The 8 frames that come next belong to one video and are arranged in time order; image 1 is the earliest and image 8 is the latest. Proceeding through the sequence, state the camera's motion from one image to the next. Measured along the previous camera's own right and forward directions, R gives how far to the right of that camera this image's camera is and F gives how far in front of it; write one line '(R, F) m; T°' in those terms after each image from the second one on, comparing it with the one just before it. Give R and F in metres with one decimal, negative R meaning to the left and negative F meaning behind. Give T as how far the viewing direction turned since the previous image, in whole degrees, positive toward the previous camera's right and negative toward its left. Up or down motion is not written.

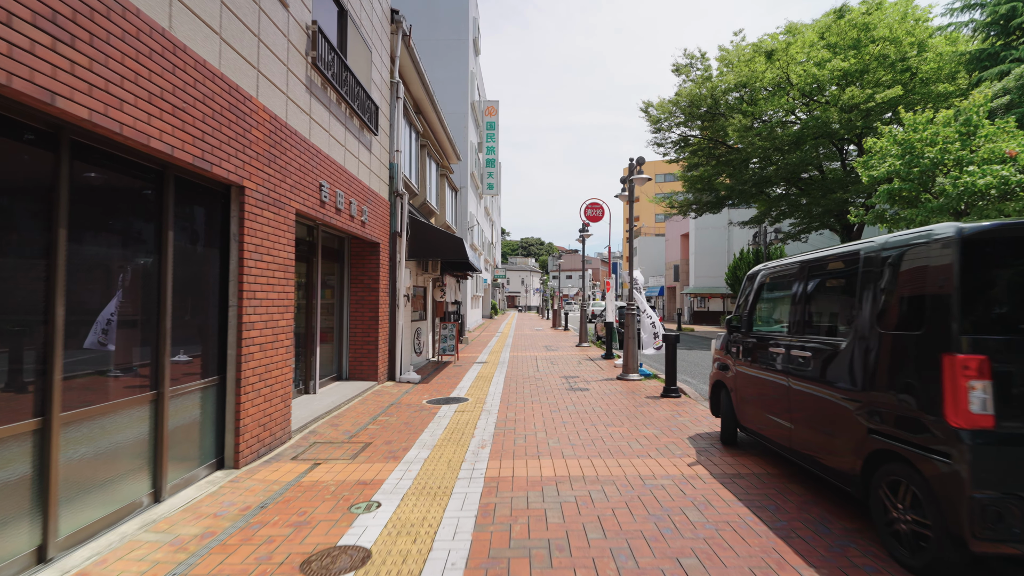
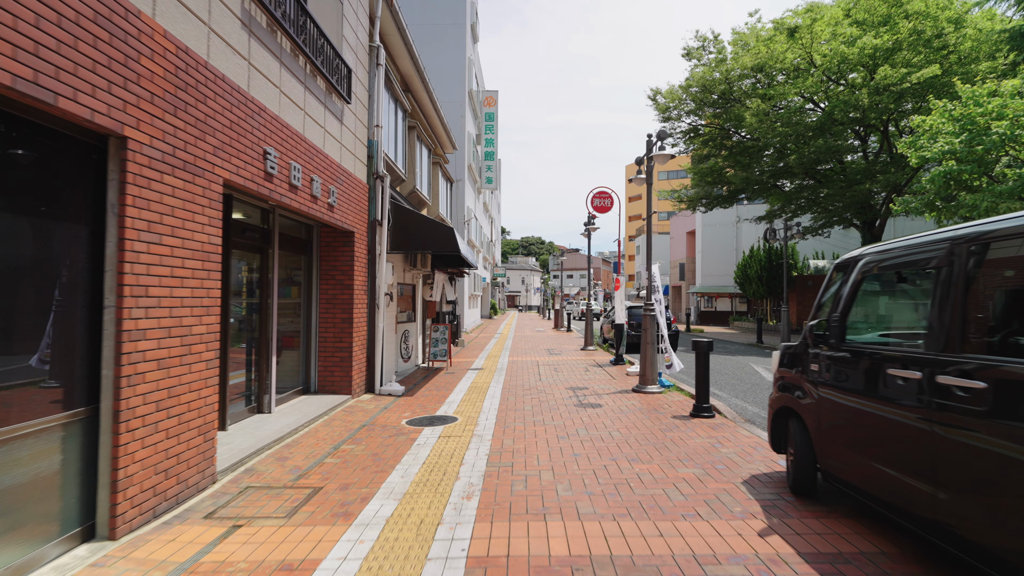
(0.0, +1.5) m; 0°
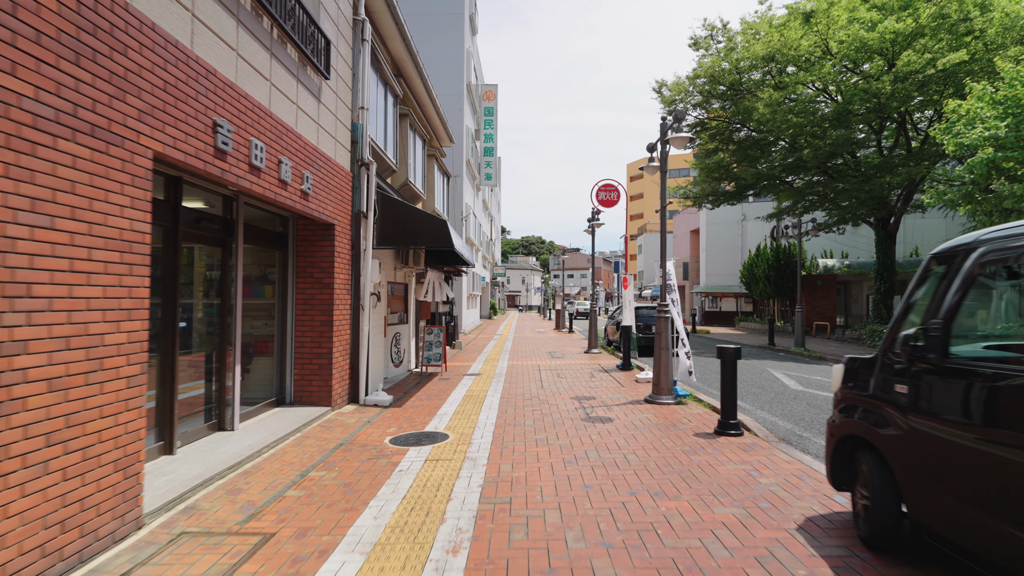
(0.0, +0.9) m; 0°
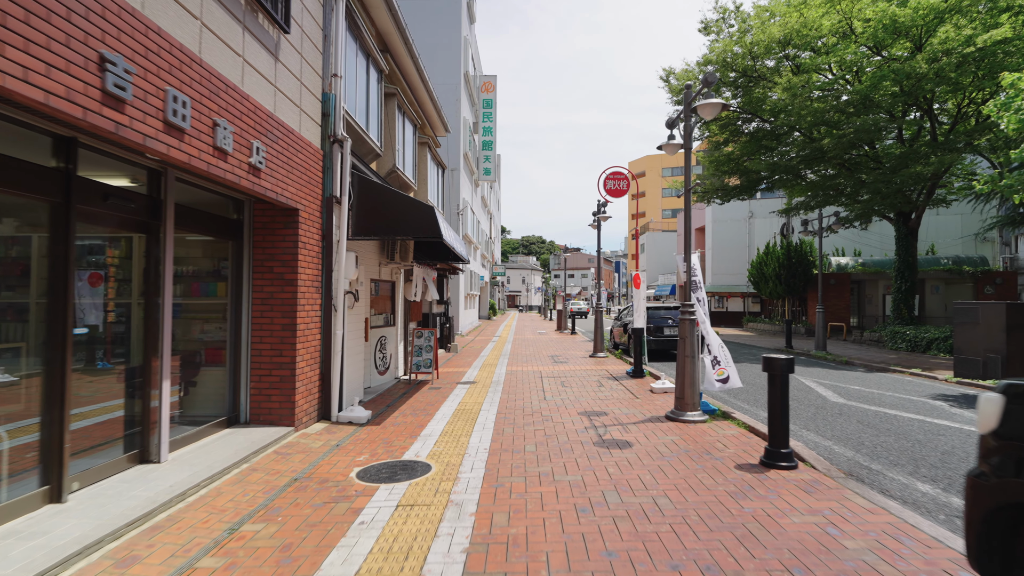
(0.0, +1.2) m; 0°
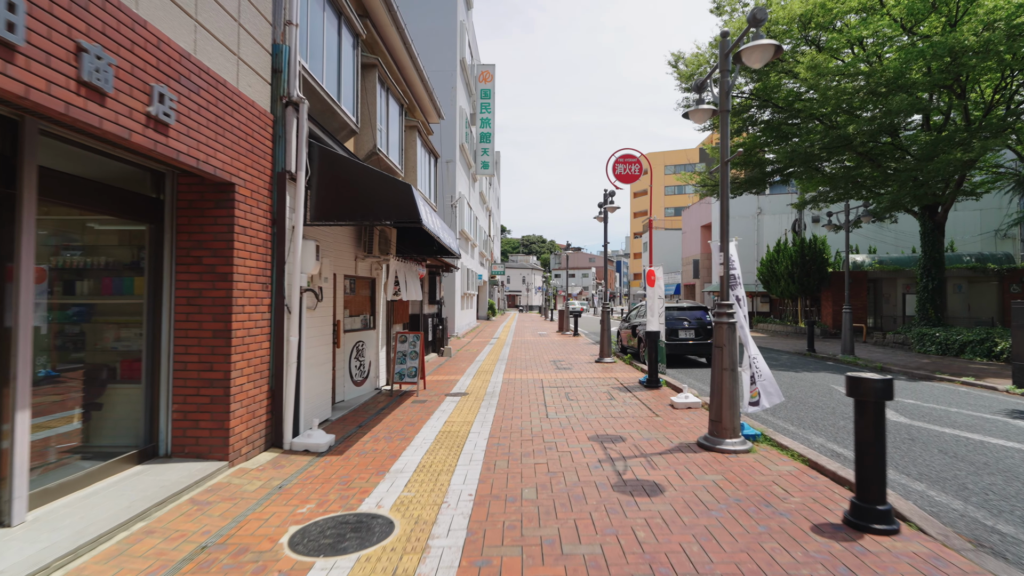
(+0.1, +1.4) m; 0°
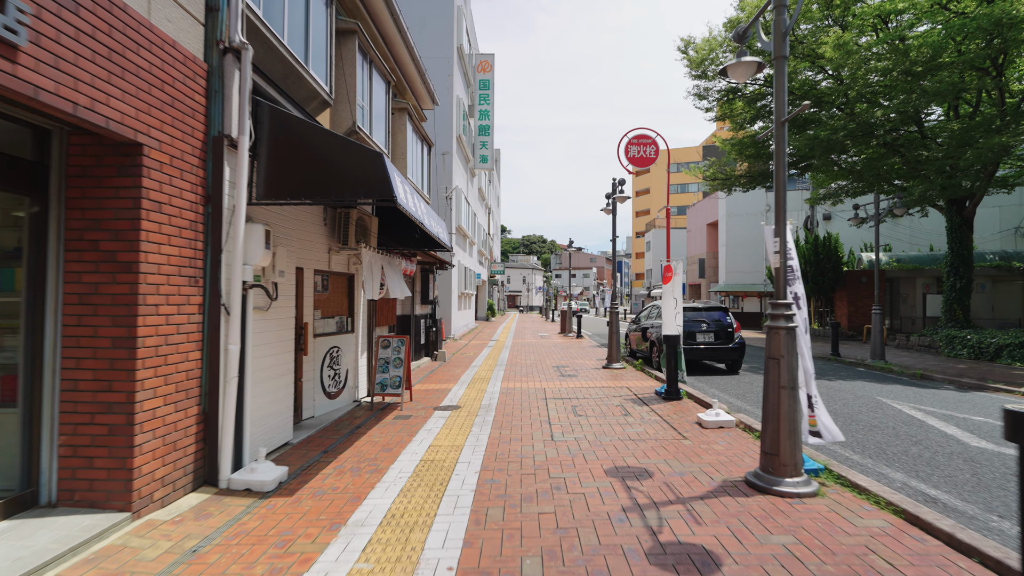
(0.0, +1.2) m; 0°
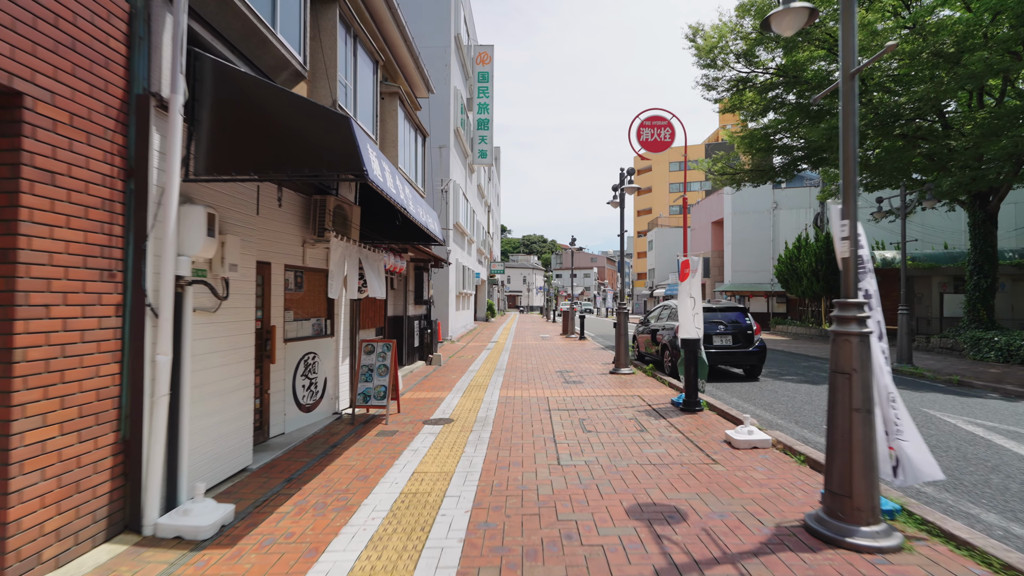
(0.0, +0.9) m; 0°
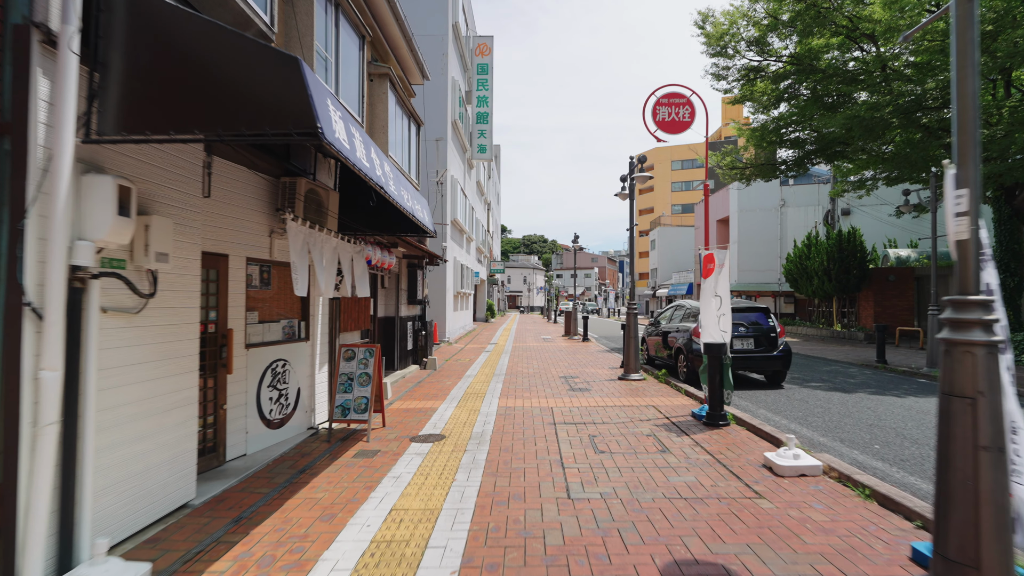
(0.0, +0.9) m; 0°
